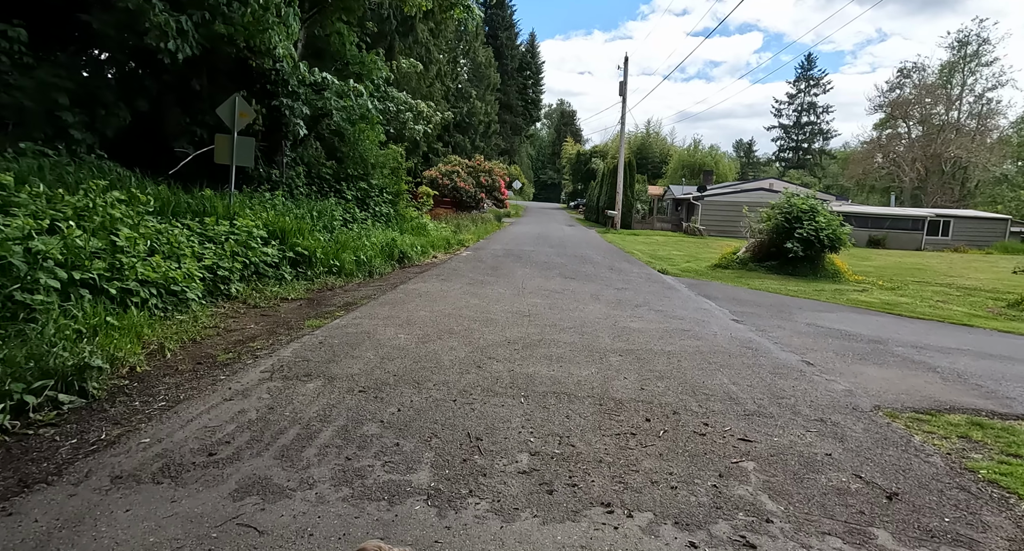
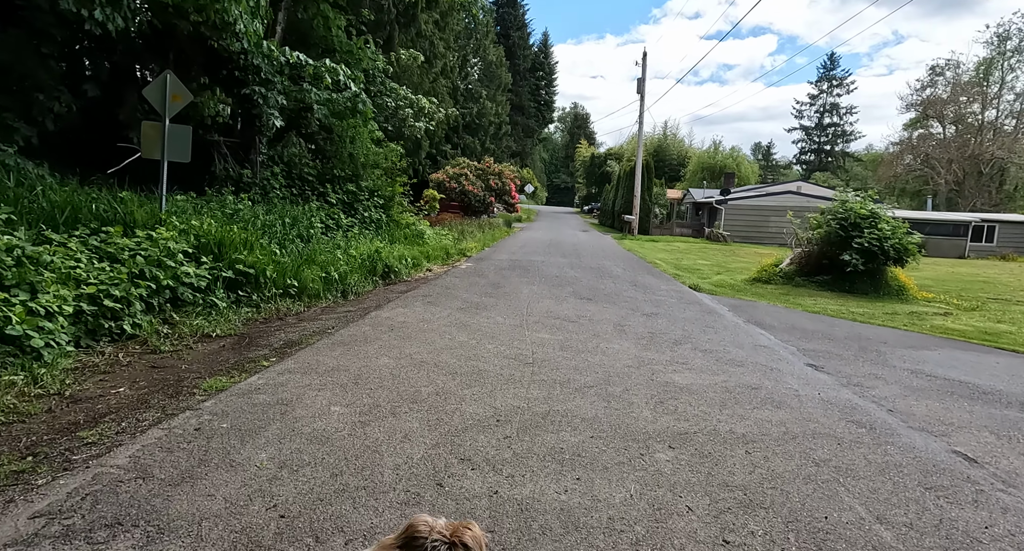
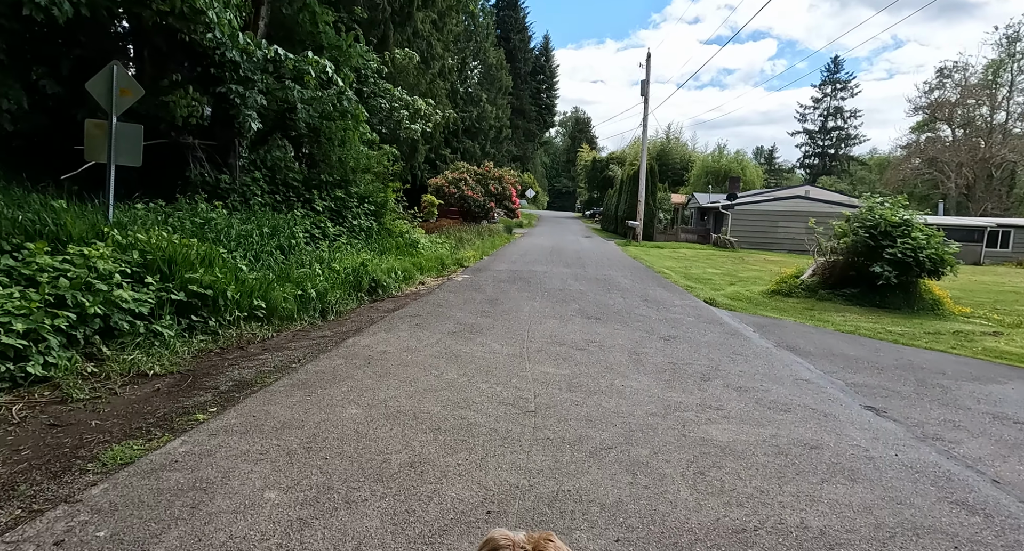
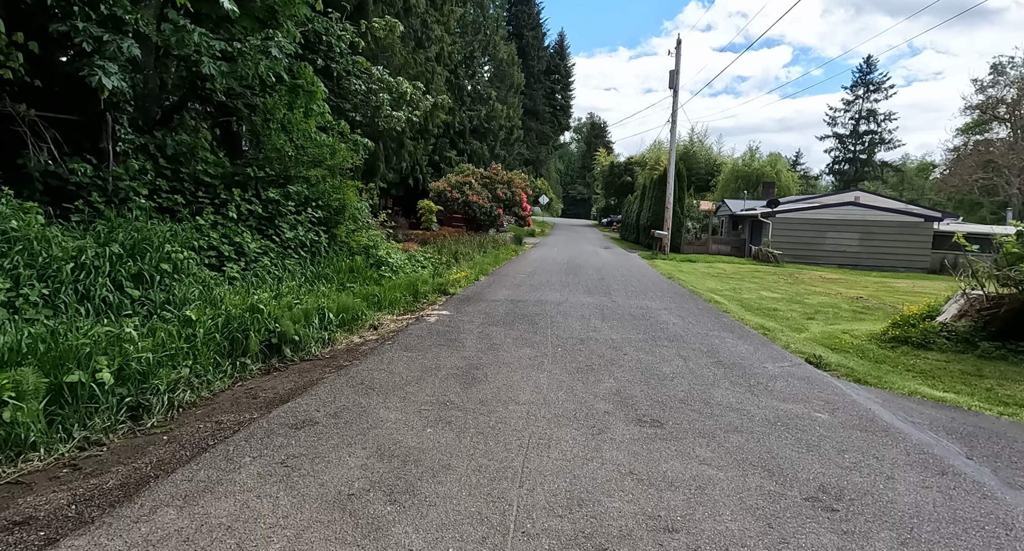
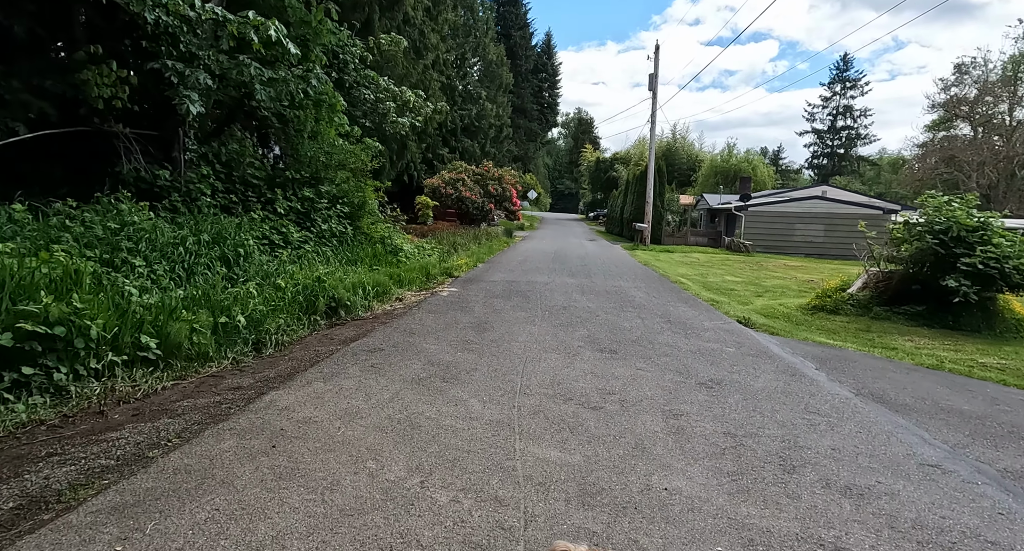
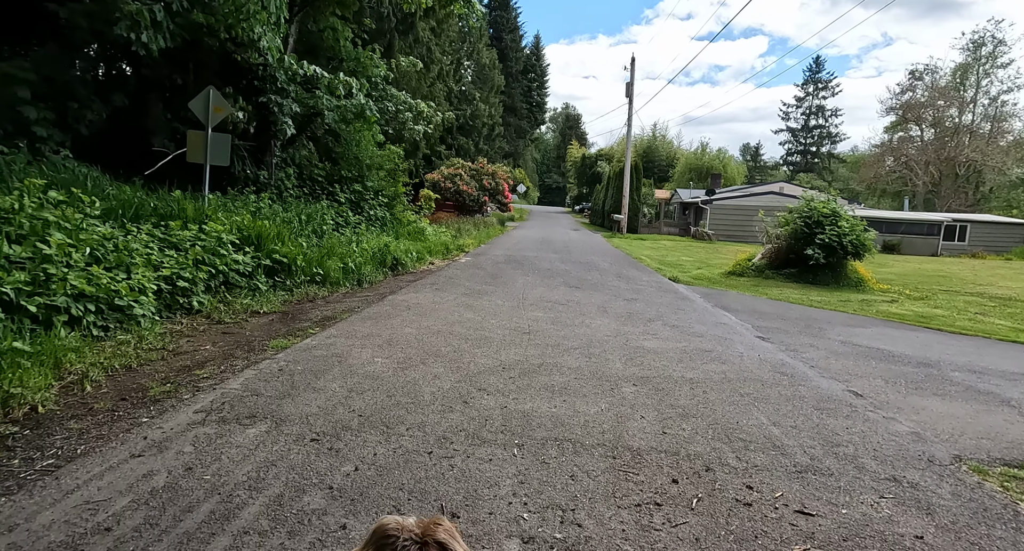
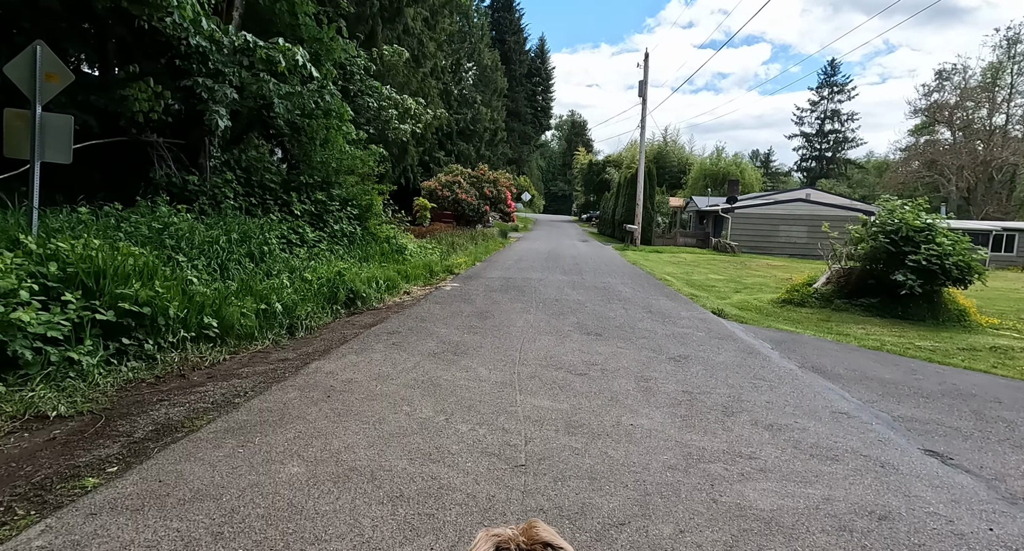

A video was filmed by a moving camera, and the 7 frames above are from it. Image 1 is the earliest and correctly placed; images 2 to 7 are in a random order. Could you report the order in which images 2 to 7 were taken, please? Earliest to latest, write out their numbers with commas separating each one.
6, 2, 3, 7, 5, 4
